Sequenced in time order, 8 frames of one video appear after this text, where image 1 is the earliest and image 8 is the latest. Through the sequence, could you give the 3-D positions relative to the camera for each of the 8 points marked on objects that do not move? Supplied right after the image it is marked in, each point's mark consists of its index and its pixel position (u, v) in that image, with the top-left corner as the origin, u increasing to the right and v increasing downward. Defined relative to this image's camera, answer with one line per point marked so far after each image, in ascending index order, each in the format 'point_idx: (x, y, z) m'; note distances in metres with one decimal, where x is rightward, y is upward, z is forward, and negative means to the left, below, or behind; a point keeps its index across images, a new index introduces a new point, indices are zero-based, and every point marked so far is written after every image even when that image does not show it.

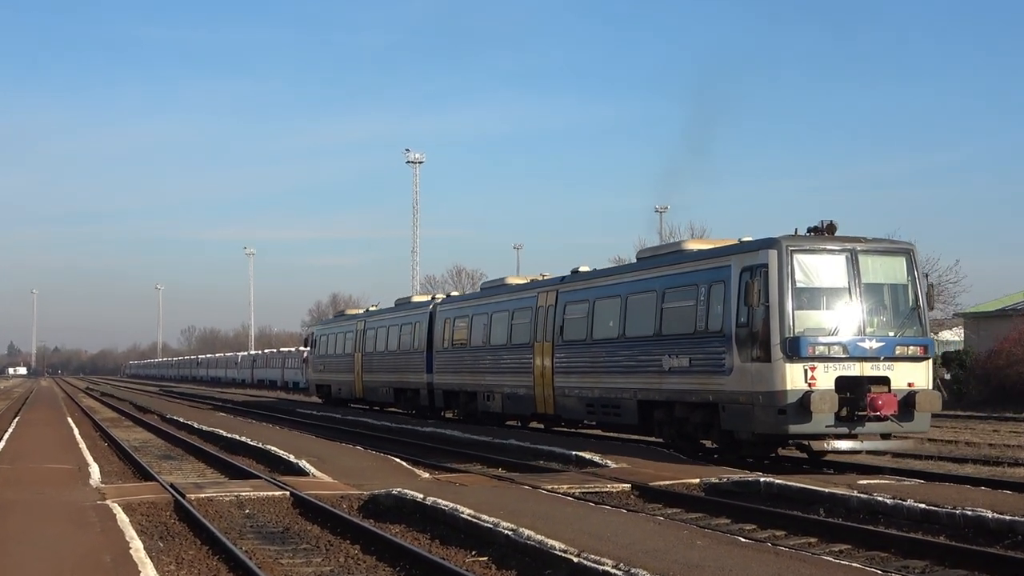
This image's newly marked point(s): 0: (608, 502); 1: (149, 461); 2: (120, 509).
0: (+1.3, -3.1, +15.8) m
1: (-5.7, -2.8, +17.3) m
2: (-5.5, -3.1, +15.5) m
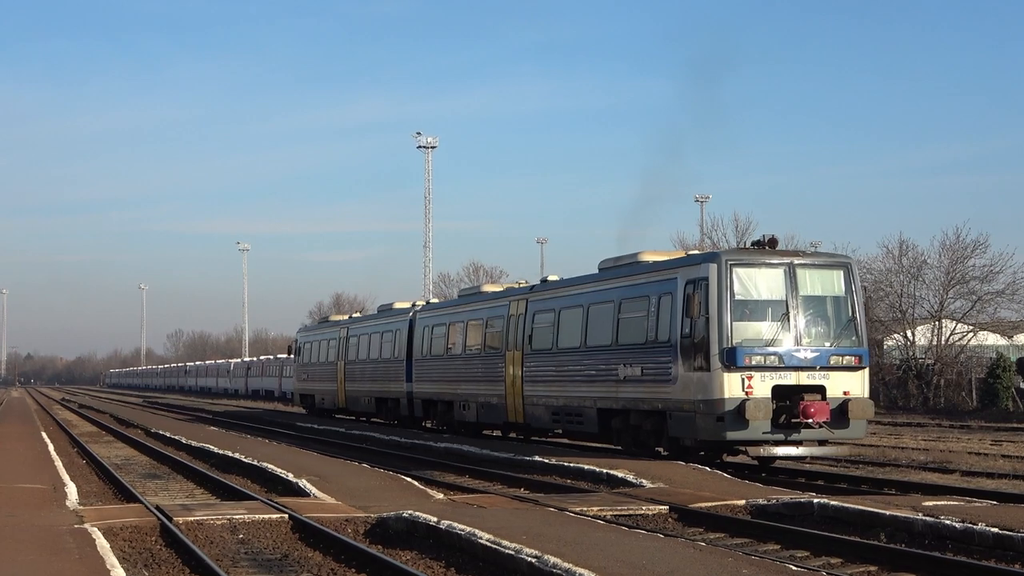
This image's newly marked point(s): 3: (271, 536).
0: (+1.7, -3.1, +14.1) m
1: (-5.4, -2.8, +15.6) m
2: (-5.2, -3.1, +13.9) m
3: (-3.1, -3.1, +13.9) m
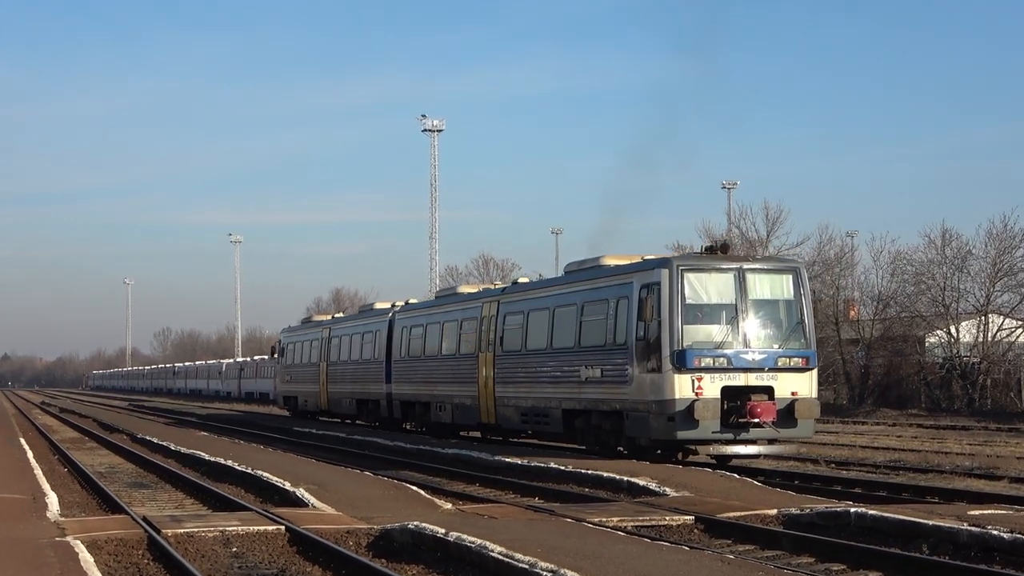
0: (+1.8, -3.0, +13.1) m
1: (-5.2, -2.8, +14.6) m
2: (-5.0, -3.0, +12.9) m
3: (-2.9, -3.1, +12.9) m
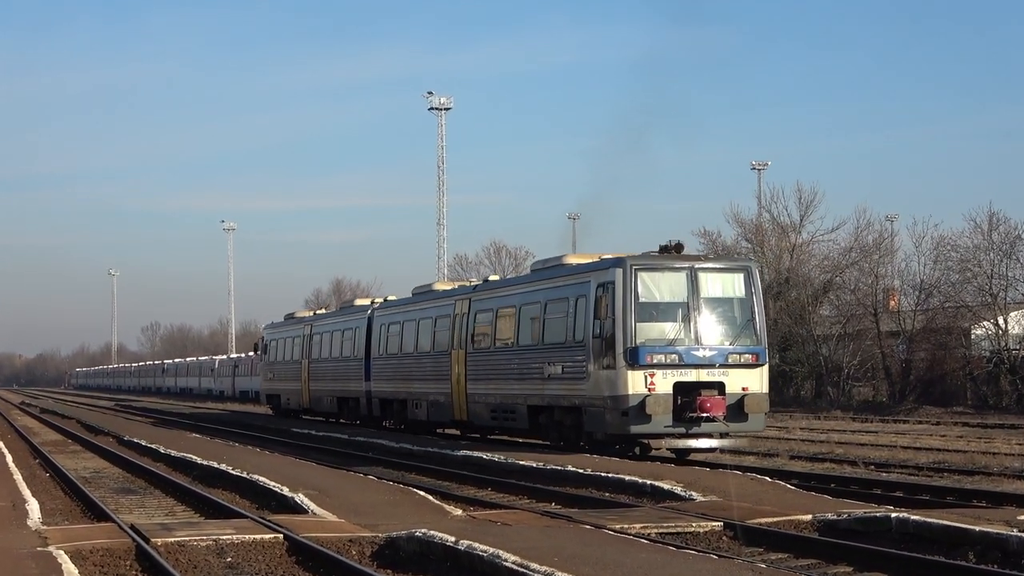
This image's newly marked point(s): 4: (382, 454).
0: (+2.0, -2.9, +12.1) m
1: (-5.0, -2.7, +13.7) m
2: (-4.9, -2.9, +11.9) m
3: (-2.7, -3.0, +12.0) m
4: (-2.3, -3.0, +19.4) m
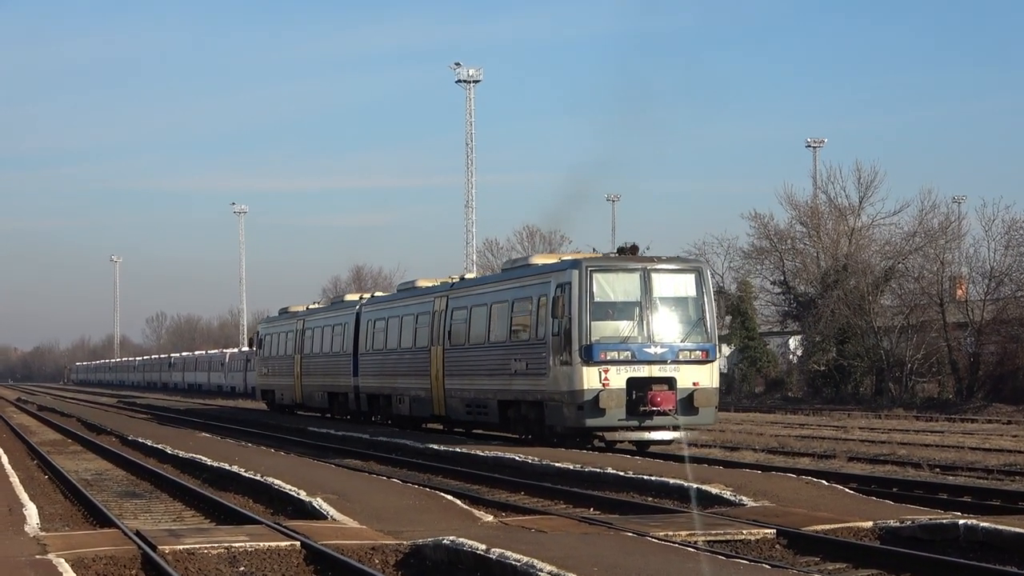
0: (+2.4, -2.7, +11.2) m
1: (-4.7, -2.5, +12.8) m
2: (-4.5, -2.8, +11.0) m
3: (-2.4, -2.8, +11.1) m
4: (-1.8, -2.8, +18.5) m
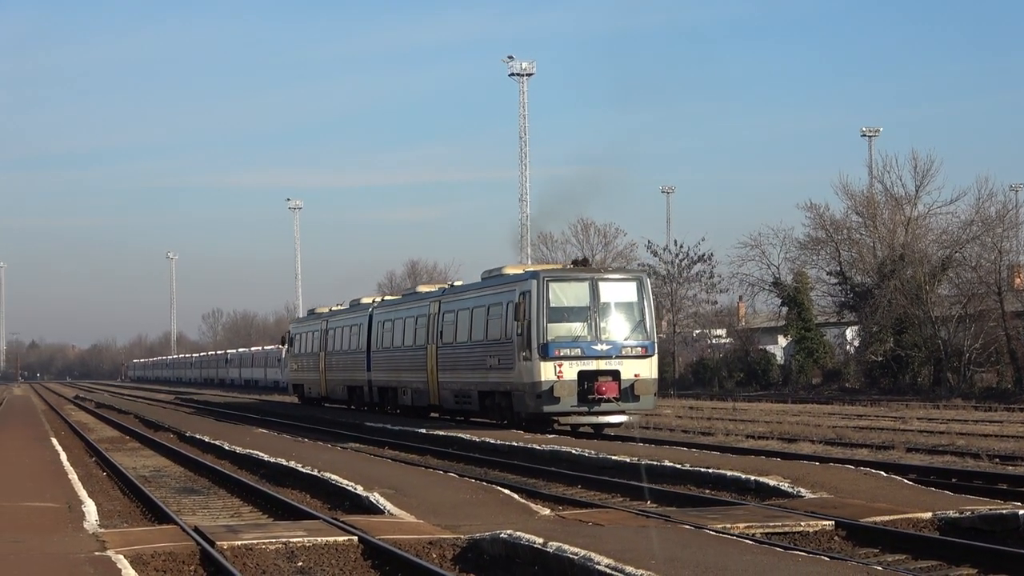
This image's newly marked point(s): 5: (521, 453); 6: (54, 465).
0: (+3.0, -2.6, +11.1) m
1: (-4.0, -2.5, +12.8) m
2: (-3.9, -2.8, +11.1) m
3: (-1.8, -2.8, +11.1) m
4: (-1.1, -2.7, +18.5) m
5: (+0.3, -2.5, +16.5) m
6: (-7.1, -2.7, +17.0) m
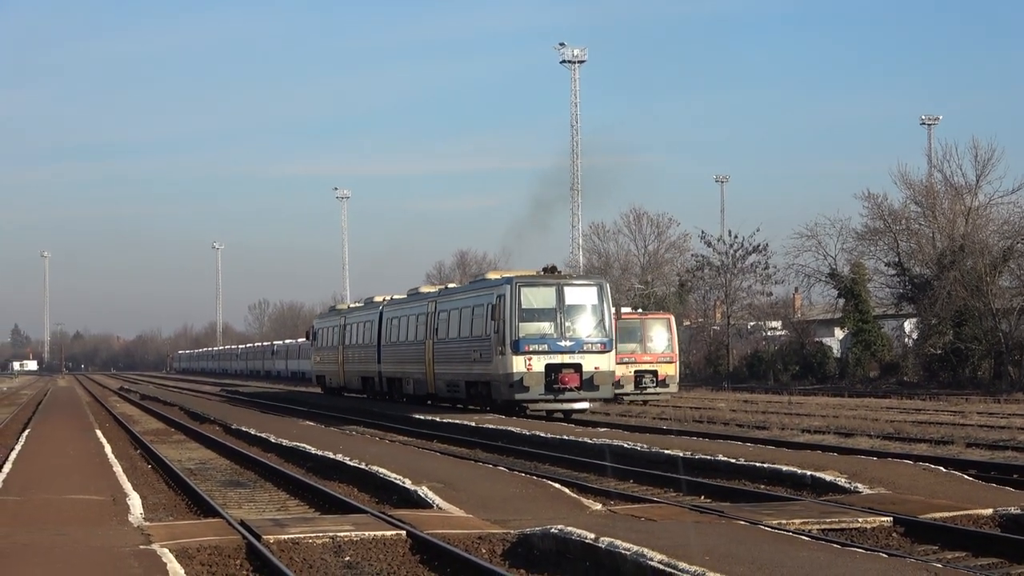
0: (+3.5, -2.5, +10.9) m
1: (-3.5, -2.4, +12.7) m
2: (-3.4, -2.7, +10.9) m
3: (-1.2, -2.7, +10.9) m
4: (-0.5, -2.6, +18.3) m
5: (+0.9, -2.4, +16.3) m
6: (-6.5, -2.6, +16.9) m
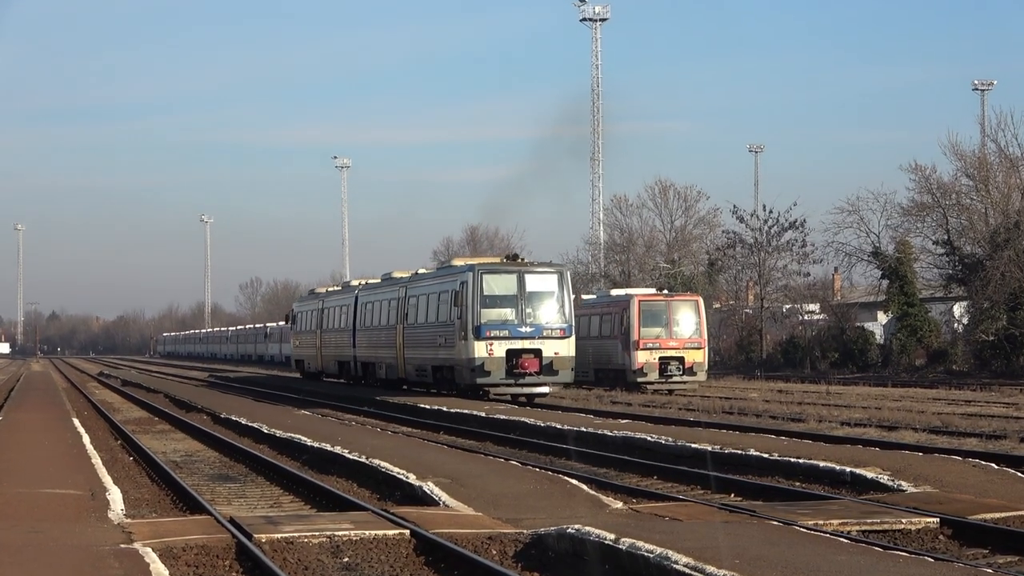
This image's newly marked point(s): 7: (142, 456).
0: (+3.6, -2.4, +10.0) m
1: (-3.4, -2.2, +11.8) m
2: (-3.2, -2.5, +10.0) m
3: (-1.1, -2.5, +10.0) m
4: (-0.4, -2.3, +17.4) m
5: (+1.0, -2.1, +15.4) m
6: (-6.4, -2.3, +16.0) m
7: (-5.3, -2.3, +15.3) m
